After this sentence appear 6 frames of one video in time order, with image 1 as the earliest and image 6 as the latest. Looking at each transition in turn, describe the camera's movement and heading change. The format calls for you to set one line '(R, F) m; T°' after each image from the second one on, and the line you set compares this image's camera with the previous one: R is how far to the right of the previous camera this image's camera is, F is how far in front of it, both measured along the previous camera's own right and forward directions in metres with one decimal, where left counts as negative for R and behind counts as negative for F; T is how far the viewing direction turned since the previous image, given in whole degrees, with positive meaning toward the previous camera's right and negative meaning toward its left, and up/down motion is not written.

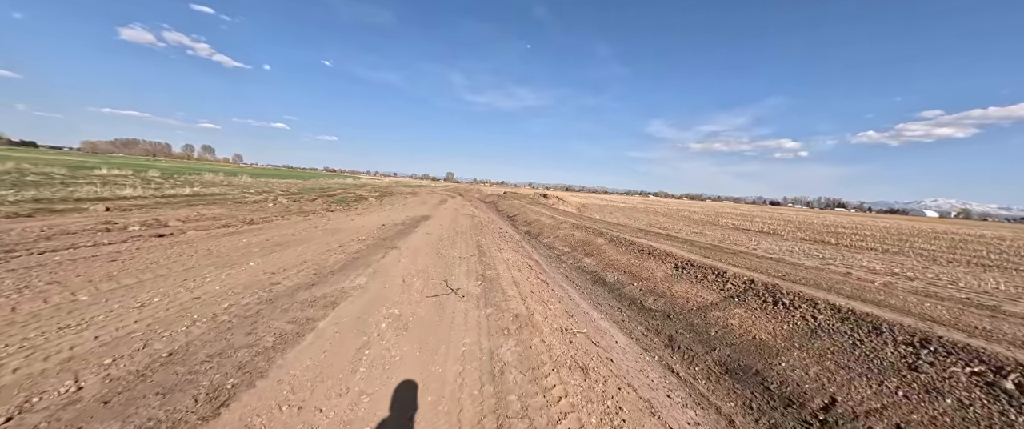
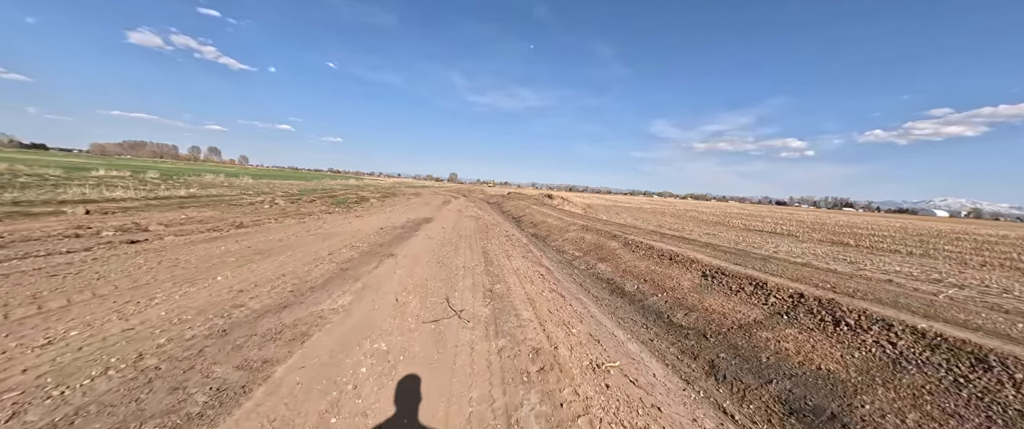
(-0.2, +1.1) m; -1°
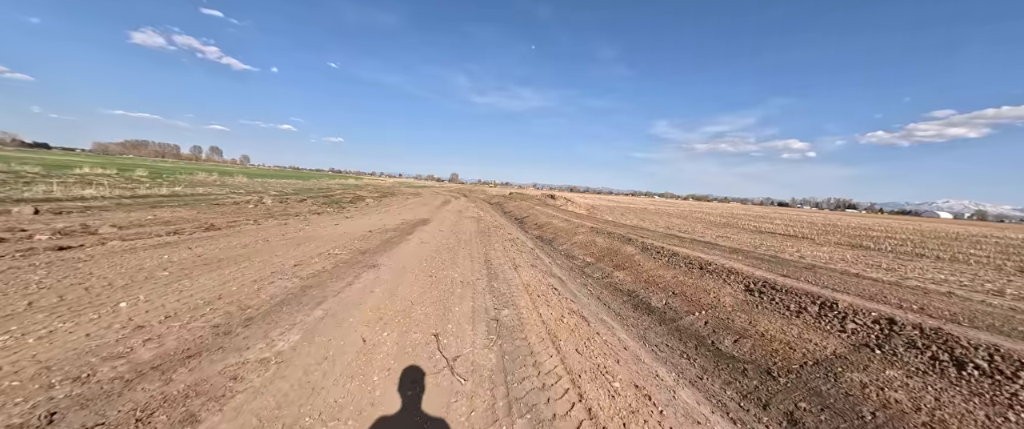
(-0.2, +1.5) m; 0°
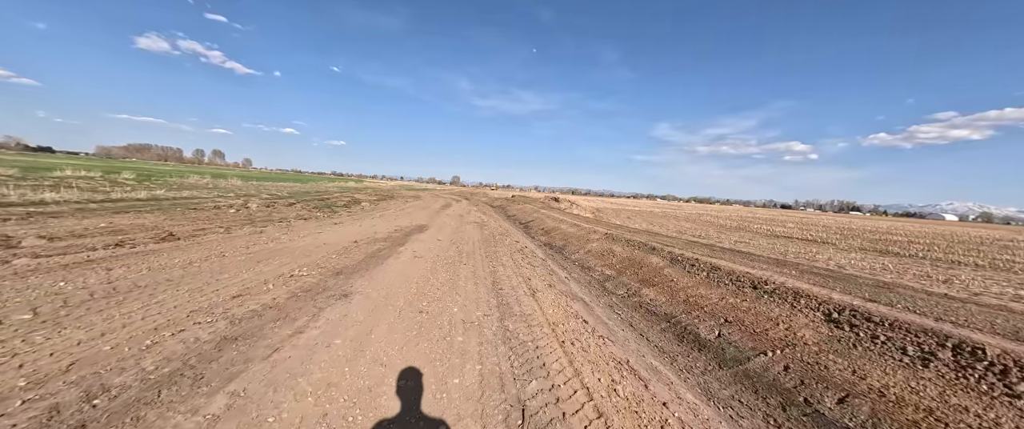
(-0.3, +1.8) m; 0°
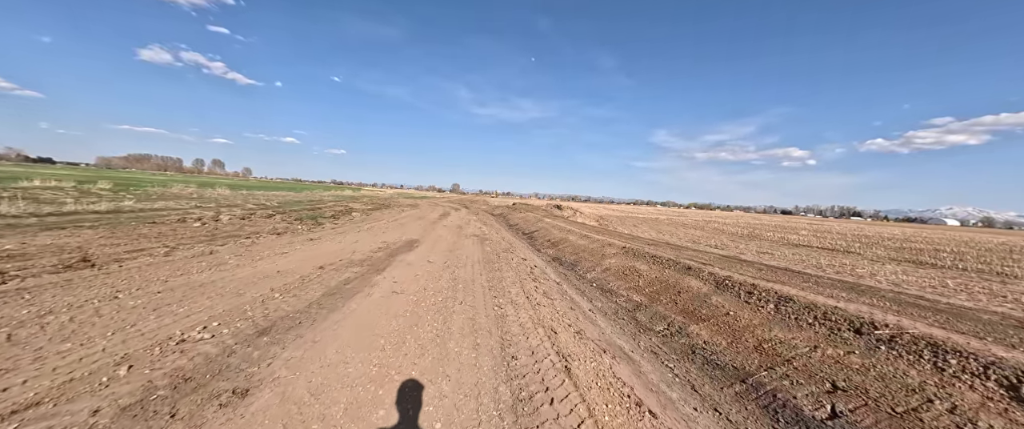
(-0.2, +2.2) m; 0°
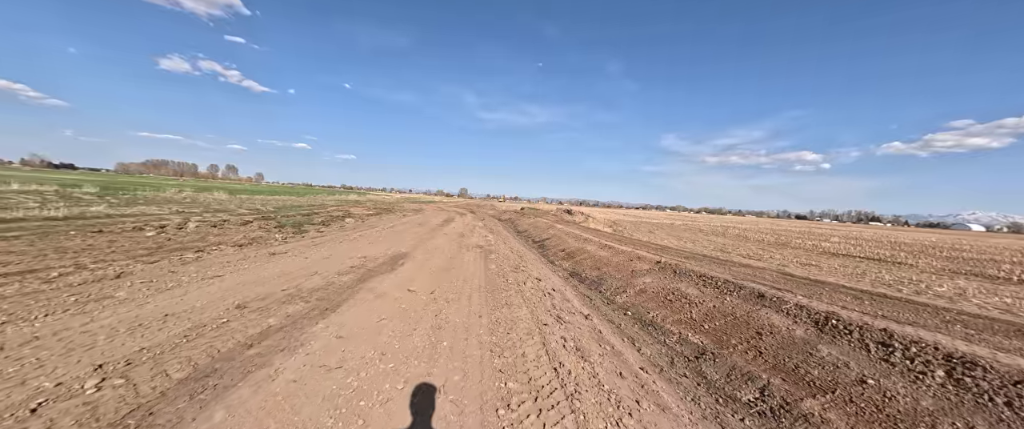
(-0.1, +2.7) m; -1°
